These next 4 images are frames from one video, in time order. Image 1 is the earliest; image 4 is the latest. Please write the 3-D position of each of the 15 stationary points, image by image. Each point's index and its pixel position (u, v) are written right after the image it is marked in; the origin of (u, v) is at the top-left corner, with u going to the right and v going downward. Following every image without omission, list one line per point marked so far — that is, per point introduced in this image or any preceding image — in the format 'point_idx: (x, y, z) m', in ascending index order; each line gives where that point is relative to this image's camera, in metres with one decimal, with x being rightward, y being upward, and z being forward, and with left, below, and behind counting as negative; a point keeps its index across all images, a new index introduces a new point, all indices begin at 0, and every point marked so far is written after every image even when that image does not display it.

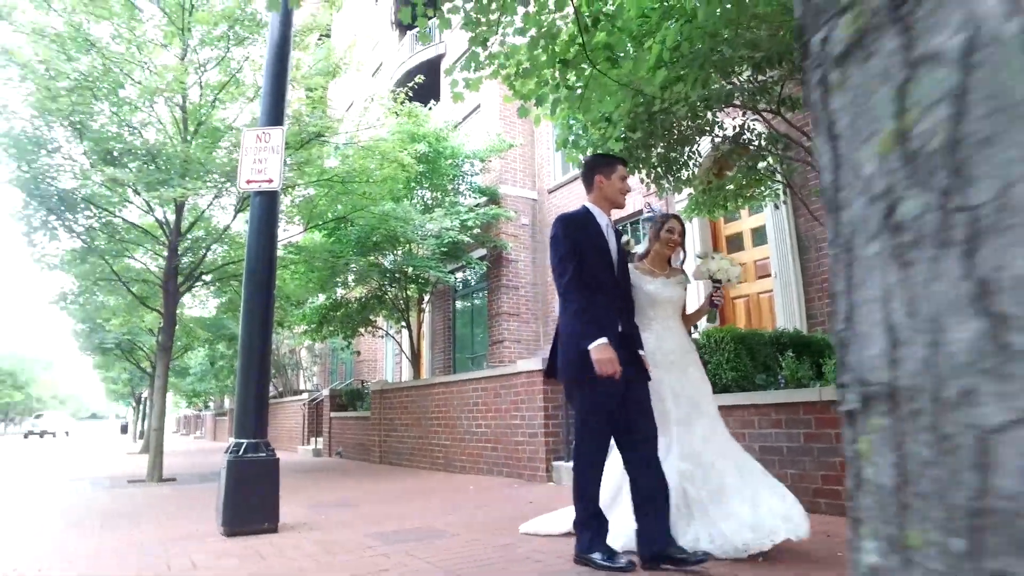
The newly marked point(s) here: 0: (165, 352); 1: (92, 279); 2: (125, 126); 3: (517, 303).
0: (-5.3, -1.0, +9.9) m
1: (-6.7, +0.2, +10.3) m
2: (-5.4, +2.3, +8.9) m
3: (+0.2, -0.3, +13.7) m
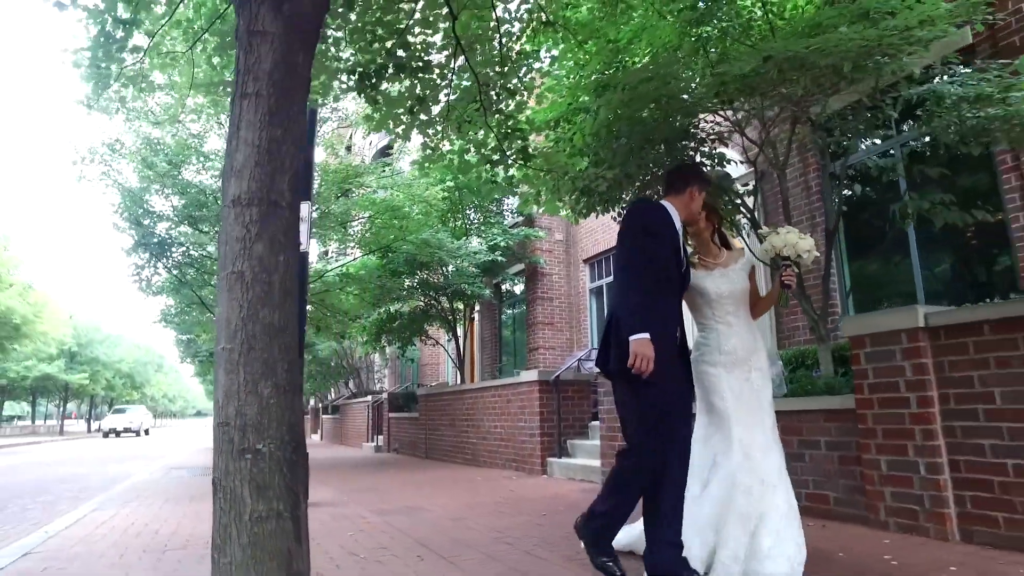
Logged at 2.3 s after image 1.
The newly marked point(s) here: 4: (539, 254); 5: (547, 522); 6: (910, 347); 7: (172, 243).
0: (-5.0, -1.4, +12.0) m
1: (-6.3, -0.3, +12.5) m
2: (-5.2, +1.8, +11.0) m
3: (+0.9, -0.6, +15.1) m
4: (+0.6, +0.8, +15.1) m
5: (+0.3, -1.8, +5.1) m
6: (+2.5, -0.4, +4.0) m
7: (-5.9, +0.8, +11.2) m
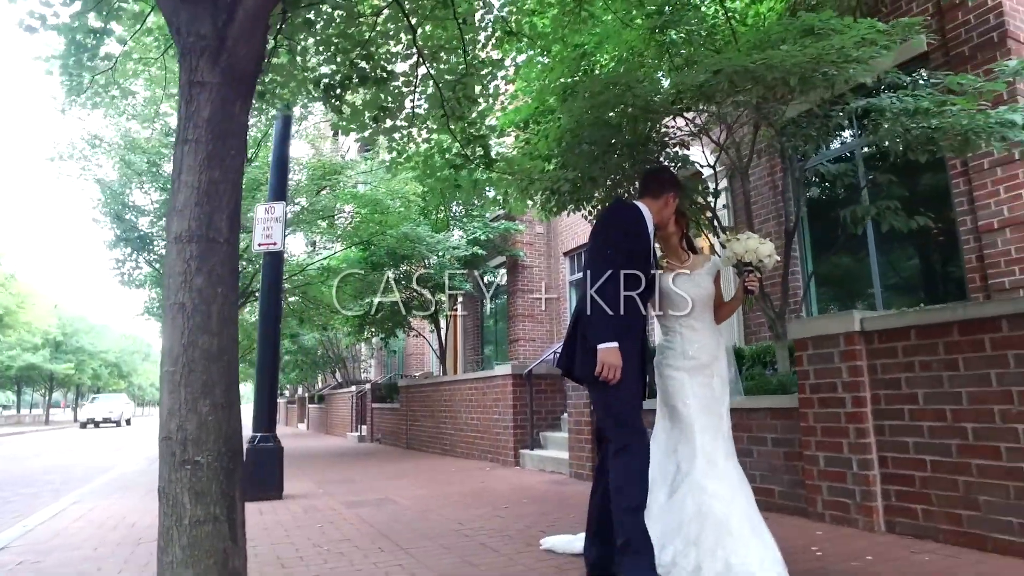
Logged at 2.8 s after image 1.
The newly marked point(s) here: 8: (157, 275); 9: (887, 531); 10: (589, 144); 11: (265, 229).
0: (-5.4, -1.3, +12.1) m
1: (-6.7, -0.2, +12.6) m
2: (-5.6, +1.9, +11.1) m
3: (+0.5, -0.4, +15.3) m
4: (+0.2, +1.0, +15.2) m
5: (0.0, -1.9, +5.3) m
6: (+2.2, -0.4, +4.2) m
7: (-6.3, +0.9, +11.3) m
8: (-6.5, +0.2, +11.8) m
9: (+2.3, -1.5, +4.0) m
10: (+0.7, +1.3, +6.0) m
11: (-2.6, +0.6, +6.7) m
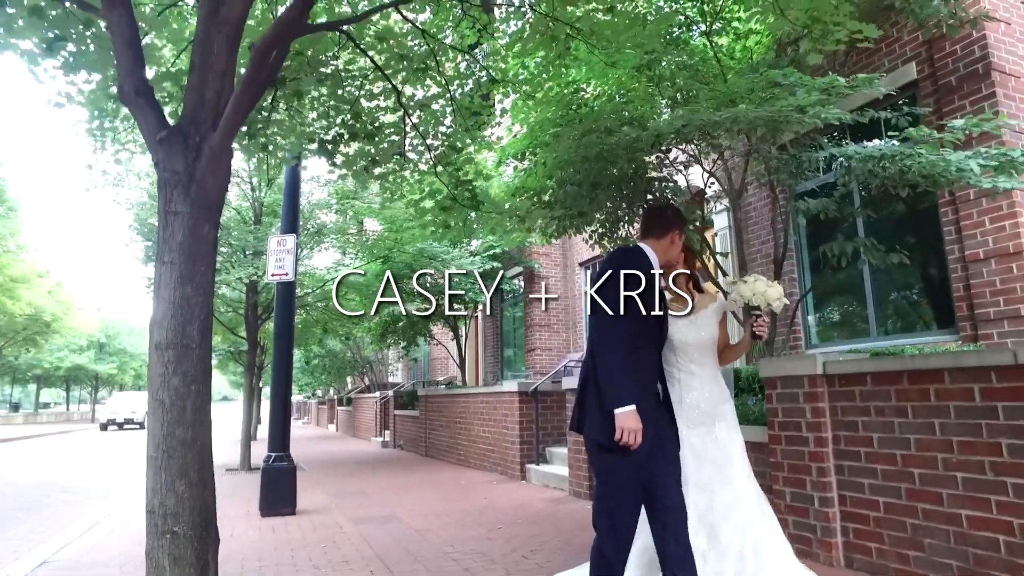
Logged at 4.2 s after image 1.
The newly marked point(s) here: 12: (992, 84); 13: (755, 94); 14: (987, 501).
0: (-5.1, -1.6, +12.7) m
1: (-6.4, -0.5, +13.2) m
2: (-5.4, +1.6, +11.6) m
3: (+0.9, -0.7, +15.6) m
4: (+0.6, +0.7, +15.6) m
5: (-0.1, -2.2, +5.6) m
6: (+2.0, -0.7, +4.4) m
7: (-6.1, +0.6, +11.9) m
8: (-6.3, -0.1, +12.5) m
9: (+2.2, -1.8, +4.2) m
10: (+0.6, +1.0, +6.3) m
11: (-2.6, +0.3, +7.2) m
12: (+4.6, +2.0, +6.2) m
13: (+1.9, +1.5, +5.0) m
14: (+2.5, -1.1, +3.4) m
